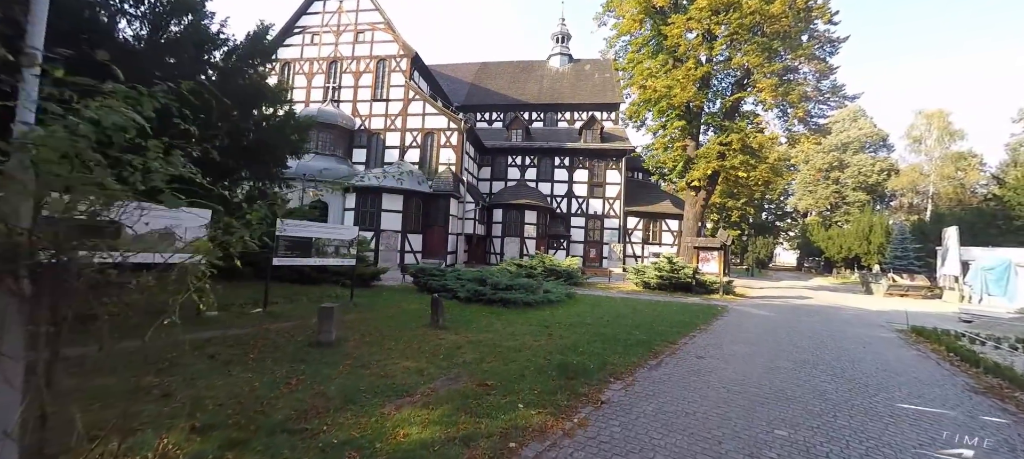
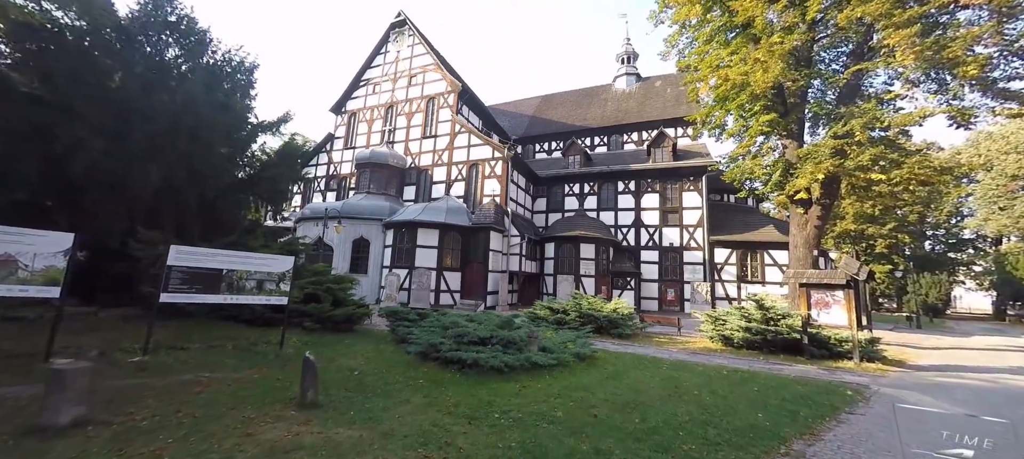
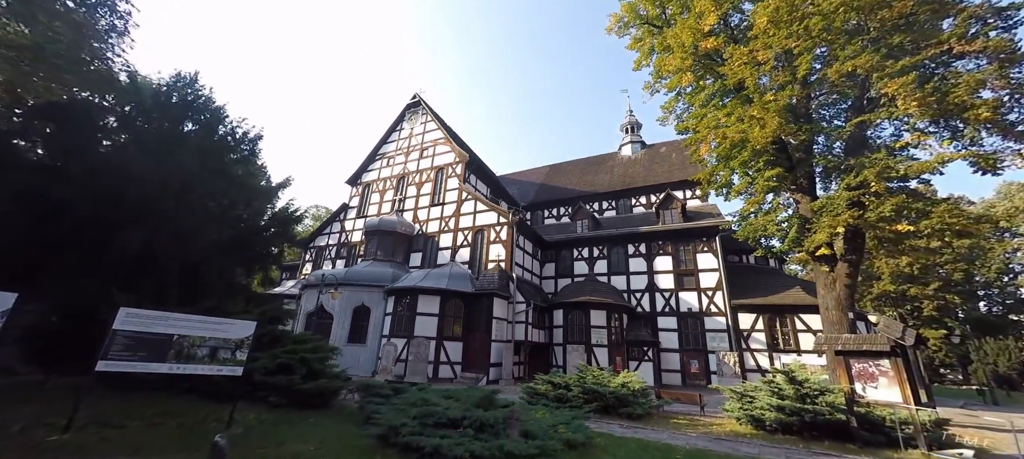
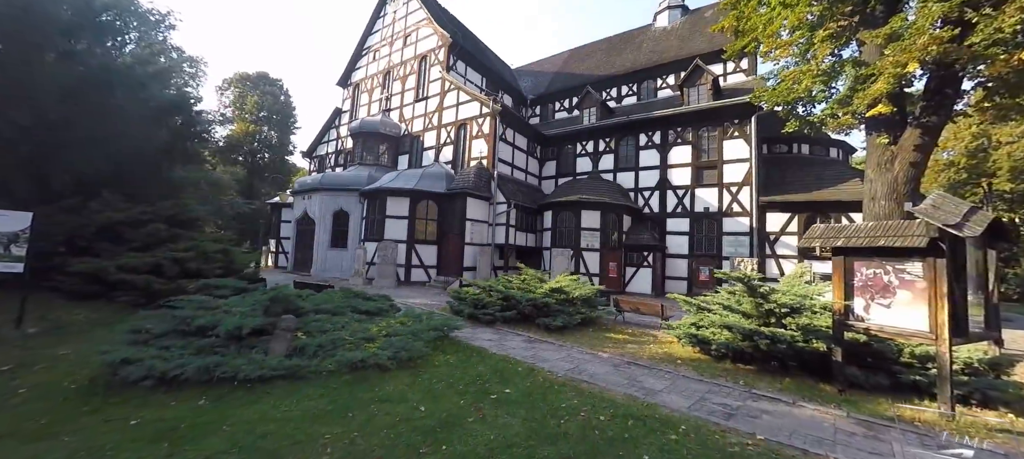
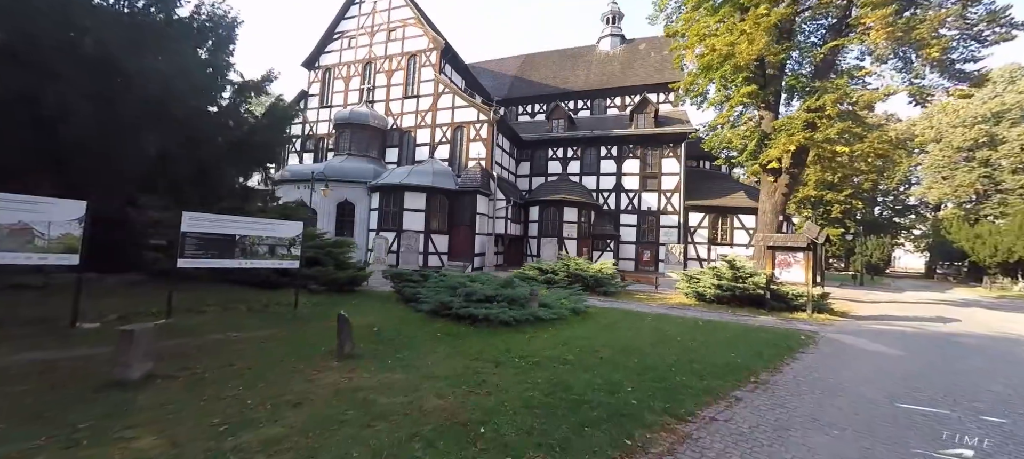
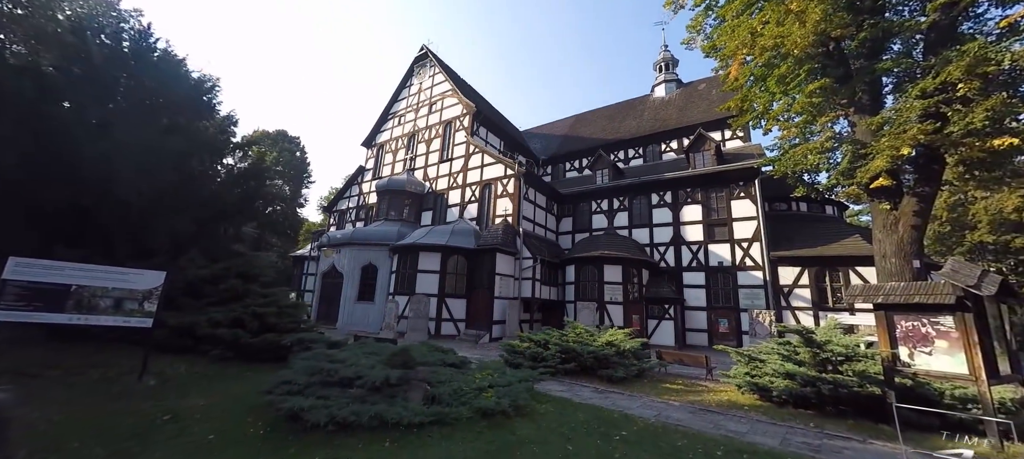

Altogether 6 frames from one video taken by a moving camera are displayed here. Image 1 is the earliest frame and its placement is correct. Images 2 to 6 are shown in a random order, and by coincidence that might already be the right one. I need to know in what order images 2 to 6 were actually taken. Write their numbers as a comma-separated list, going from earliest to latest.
5, 2, 3, 6, 4
